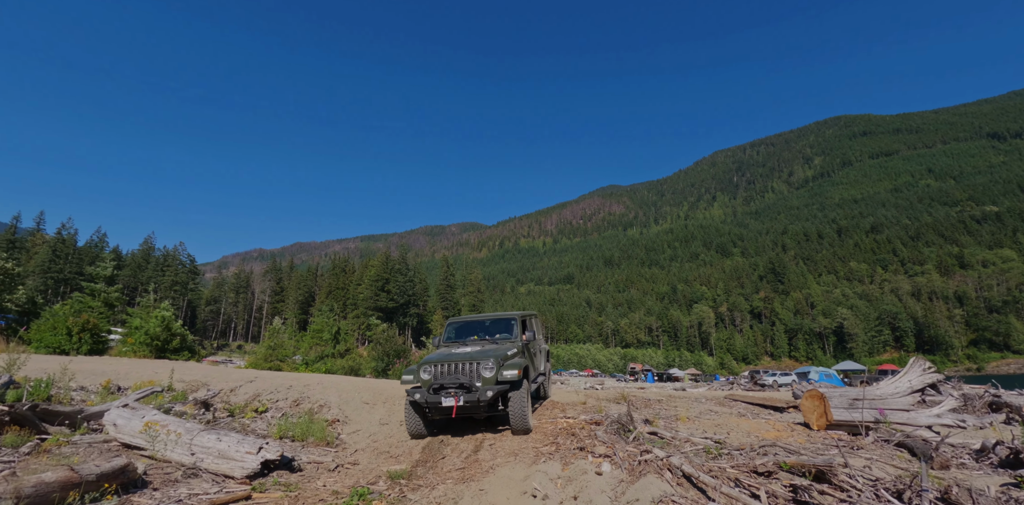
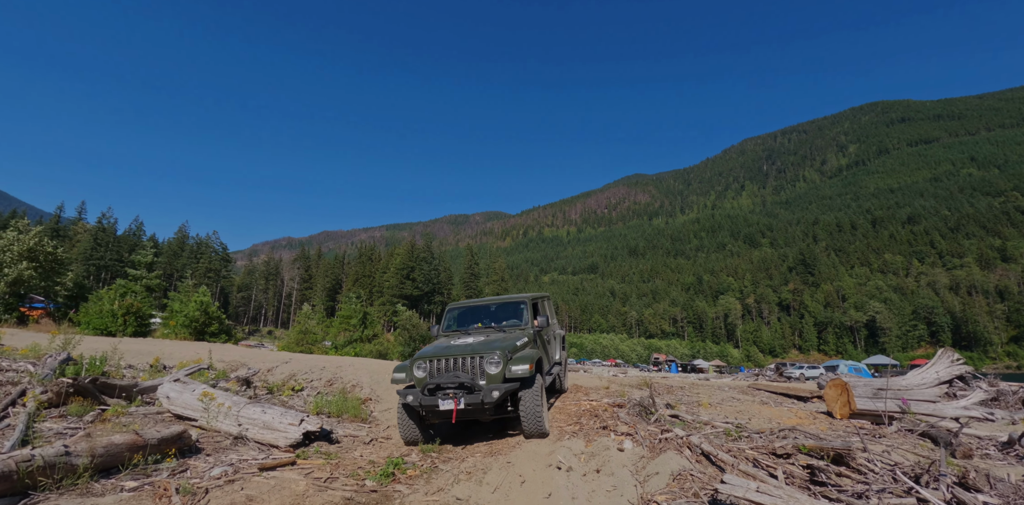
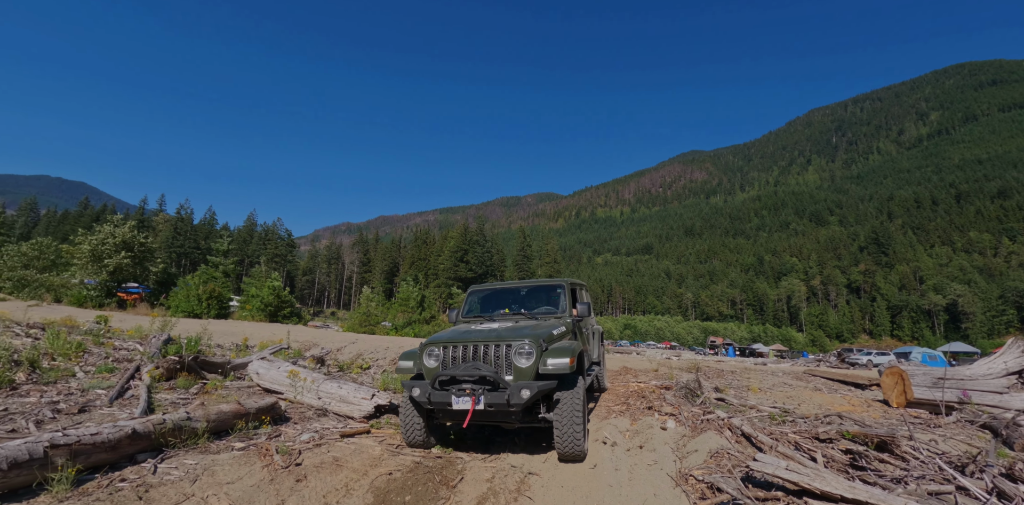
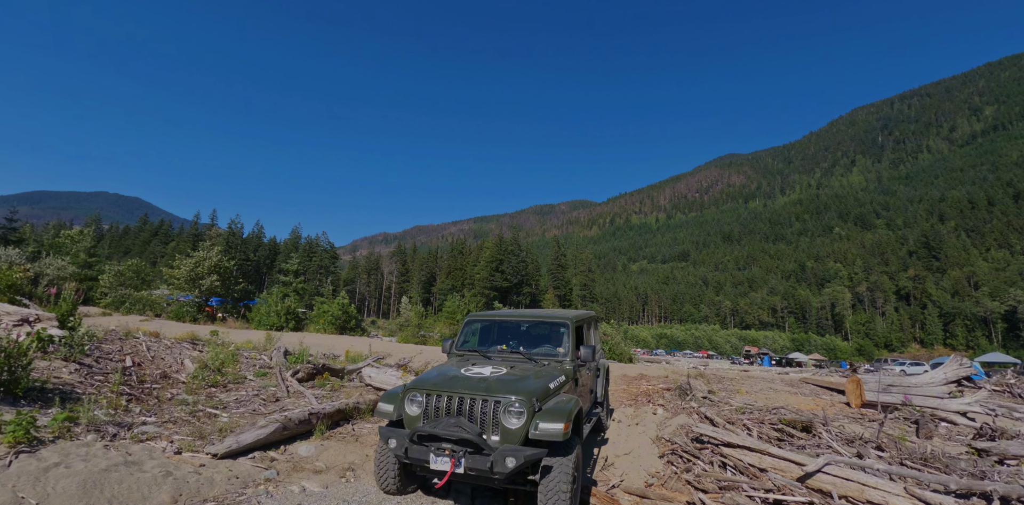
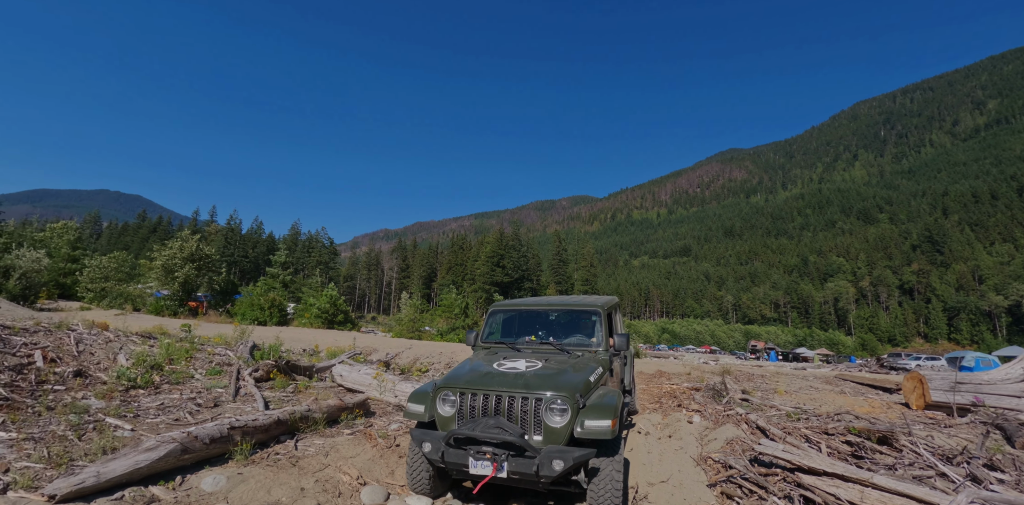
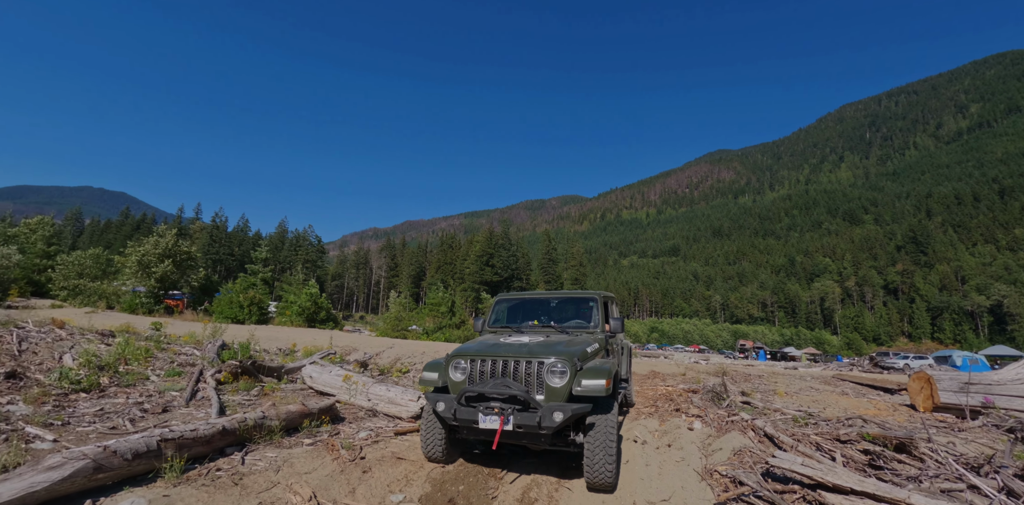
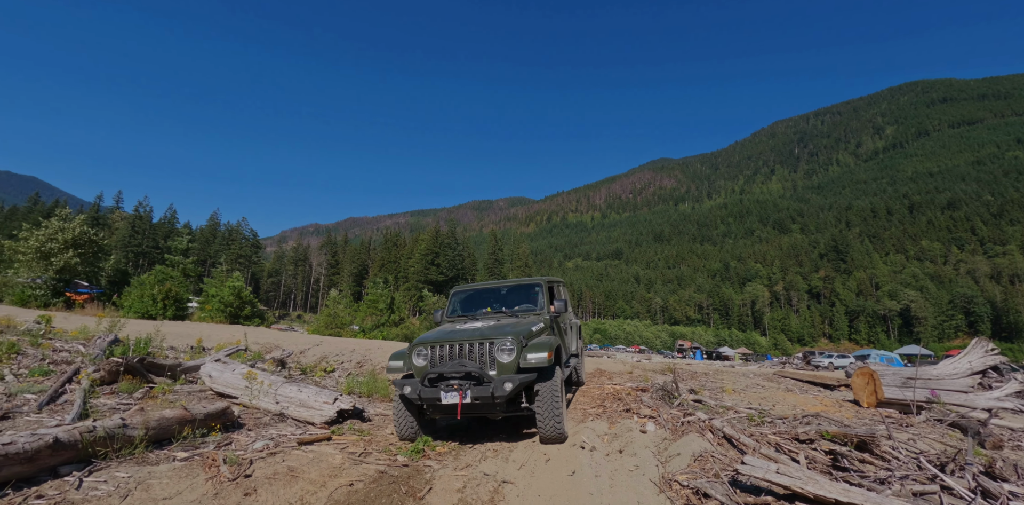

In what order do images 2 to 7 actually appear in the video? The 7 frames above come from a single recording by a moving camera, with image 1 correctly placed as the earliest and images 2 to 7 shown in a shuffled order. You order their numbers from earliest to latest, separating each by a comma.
2, 7, 3, 6, 5, 4
